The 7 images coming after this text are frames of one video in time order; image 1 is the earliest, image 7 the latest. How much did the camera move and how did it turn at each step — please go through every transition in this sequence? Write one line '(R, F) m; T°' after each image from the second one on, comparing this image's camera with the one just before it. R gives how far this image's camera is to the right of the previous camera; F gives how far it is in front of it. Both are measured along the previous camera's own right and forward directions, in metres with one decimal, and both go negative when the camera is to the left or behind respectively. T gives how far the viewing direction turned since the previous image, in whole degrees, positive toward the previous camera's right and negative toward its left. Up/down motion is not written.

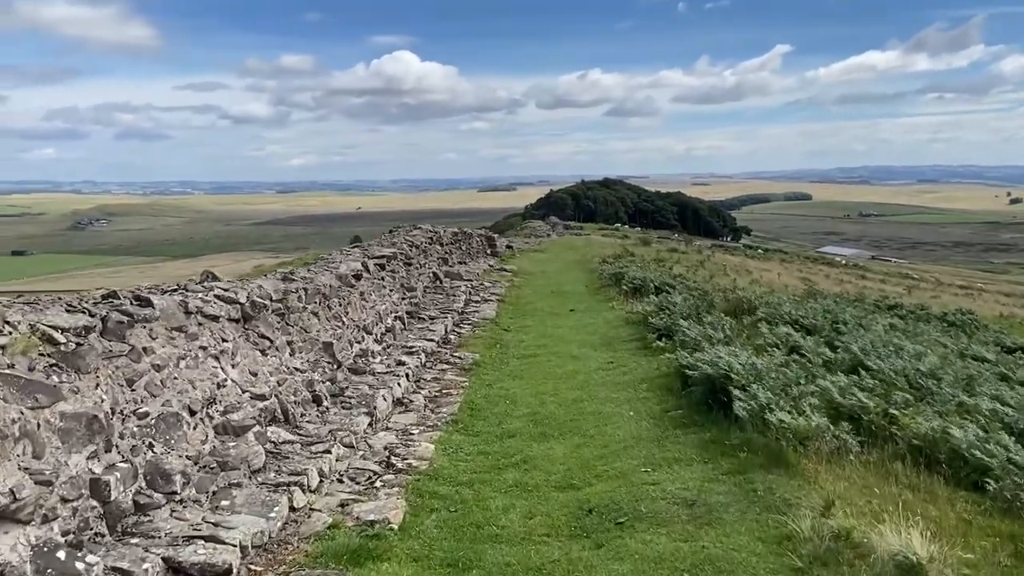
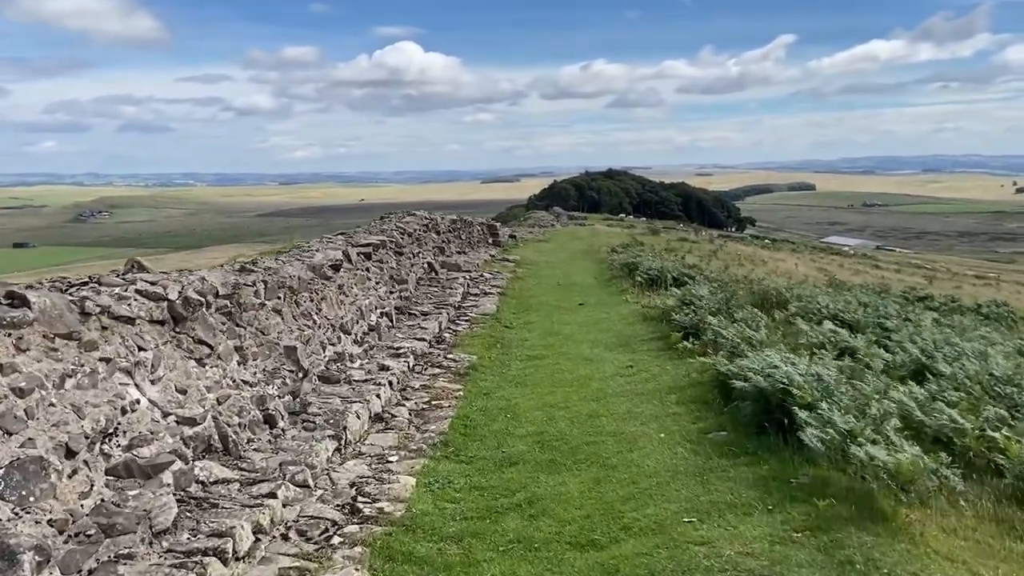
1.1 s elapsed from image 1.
(0.0, +2.1) m; 0°
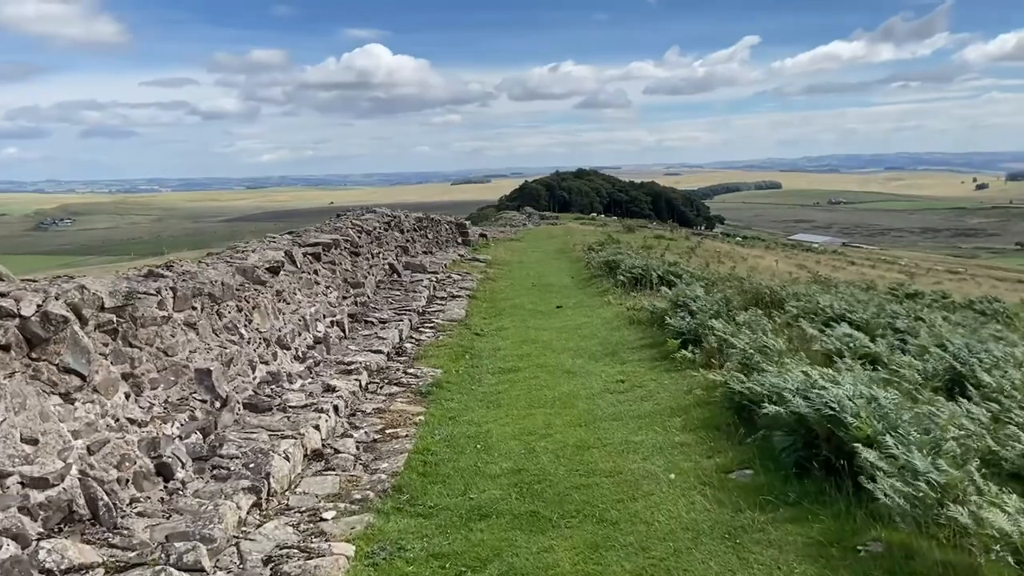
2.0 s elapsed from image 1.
(0.0, +1.8) m; +2°
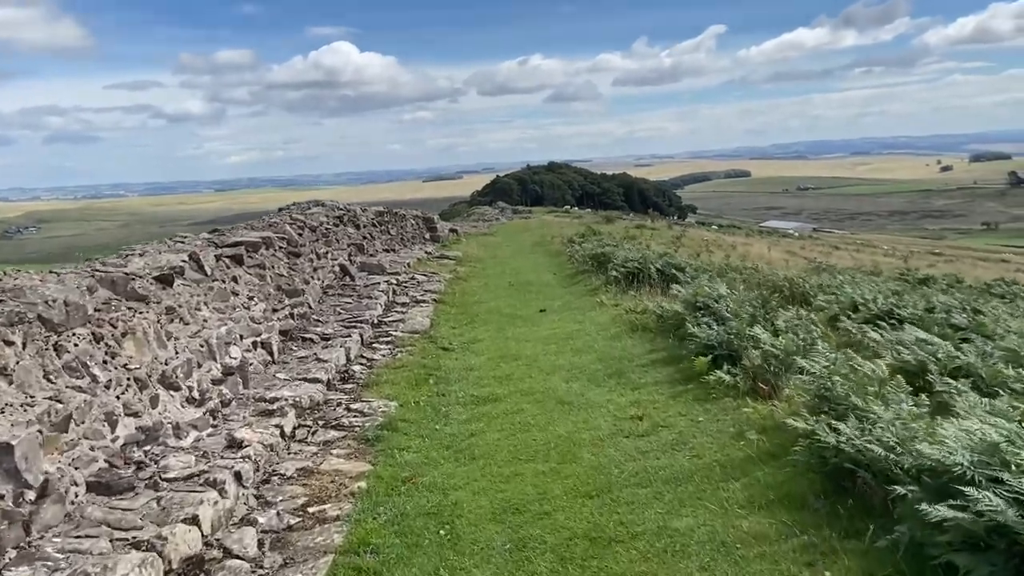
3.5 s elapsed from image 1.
(0.0, +2.8) m; +2°
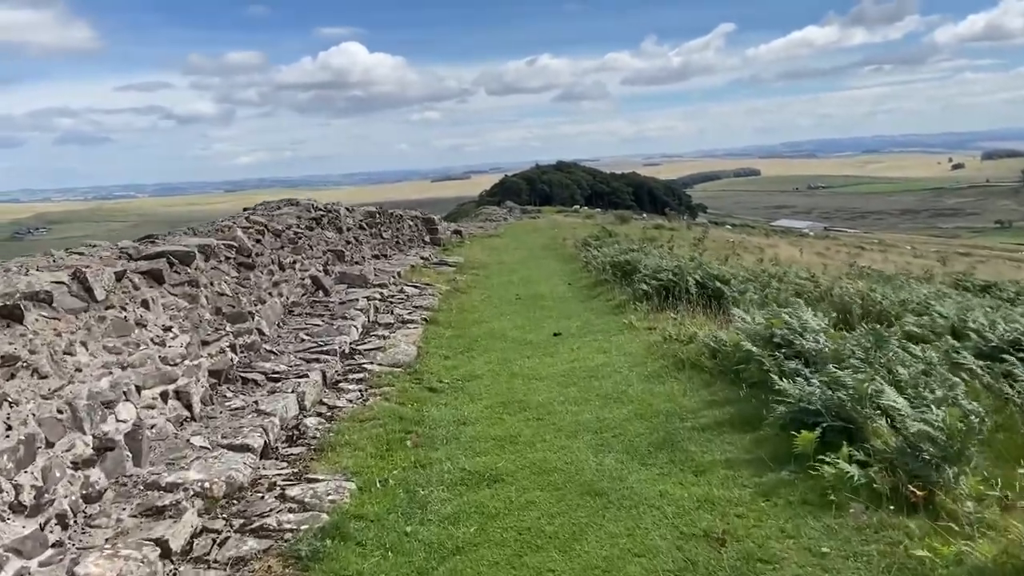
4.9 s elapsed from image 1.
(0.0, +2.7) m; -1°
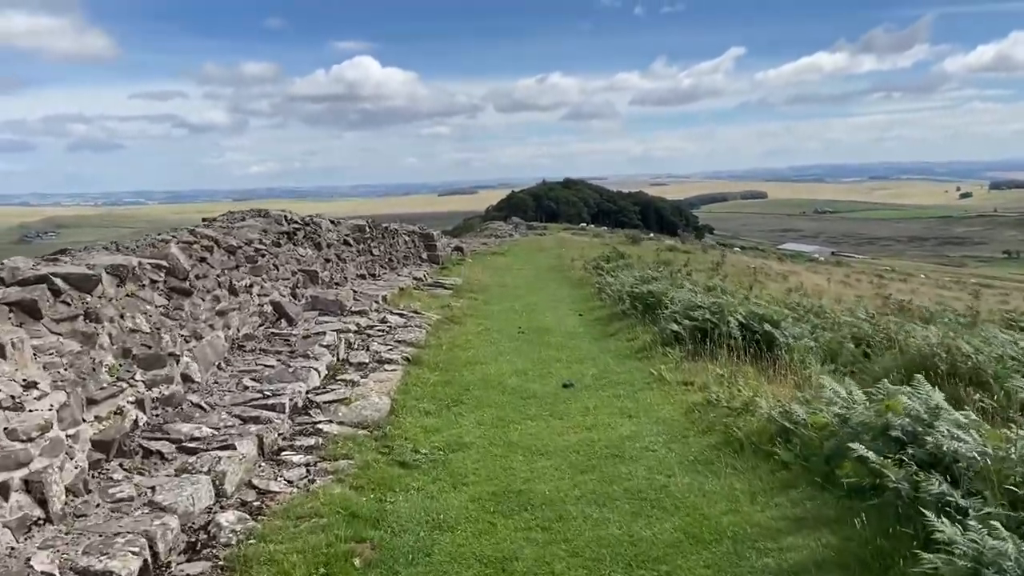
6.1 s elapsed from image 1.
(0.0, +2.2) m; 0°
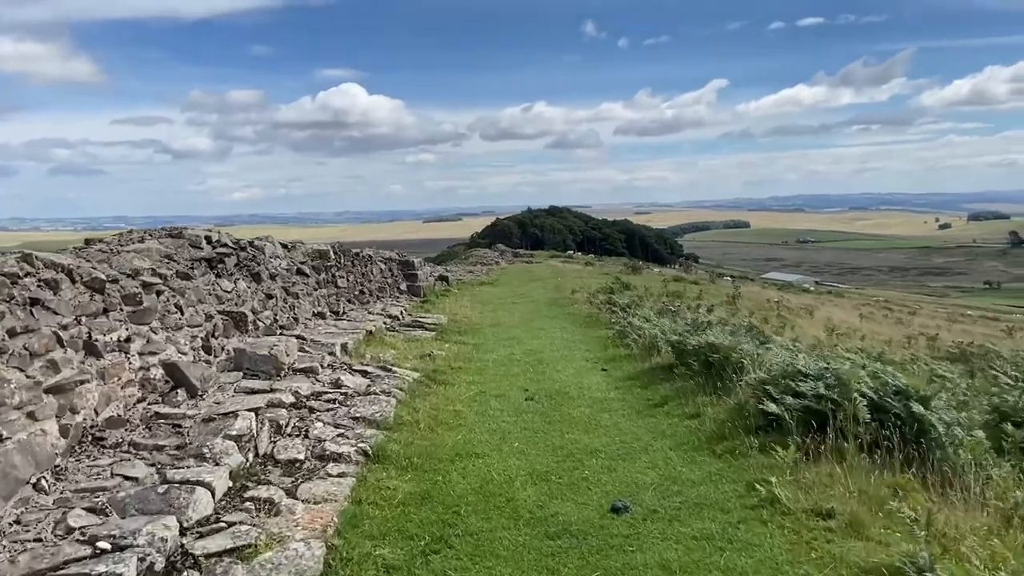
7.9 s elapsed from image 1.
(-0.2, +3.4) m; +1°
